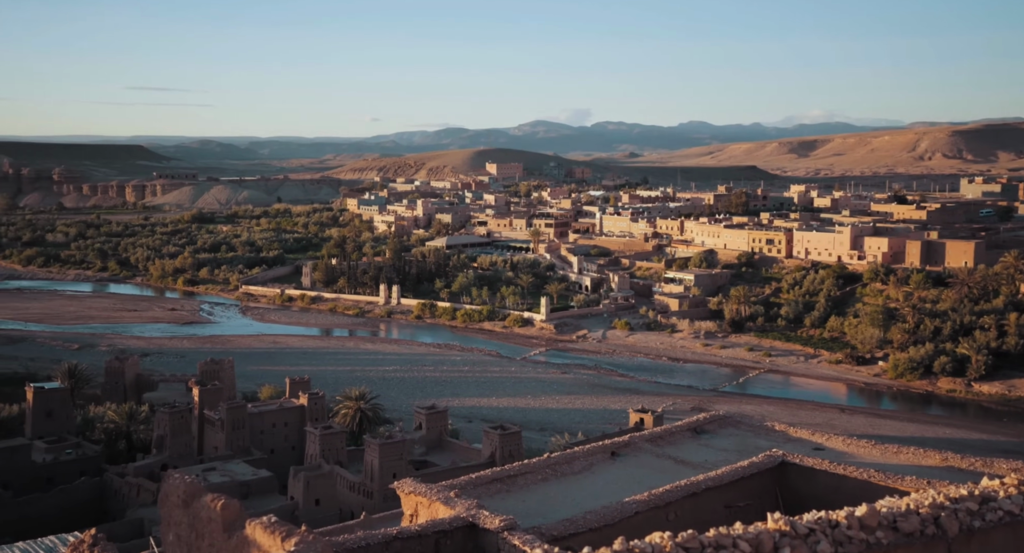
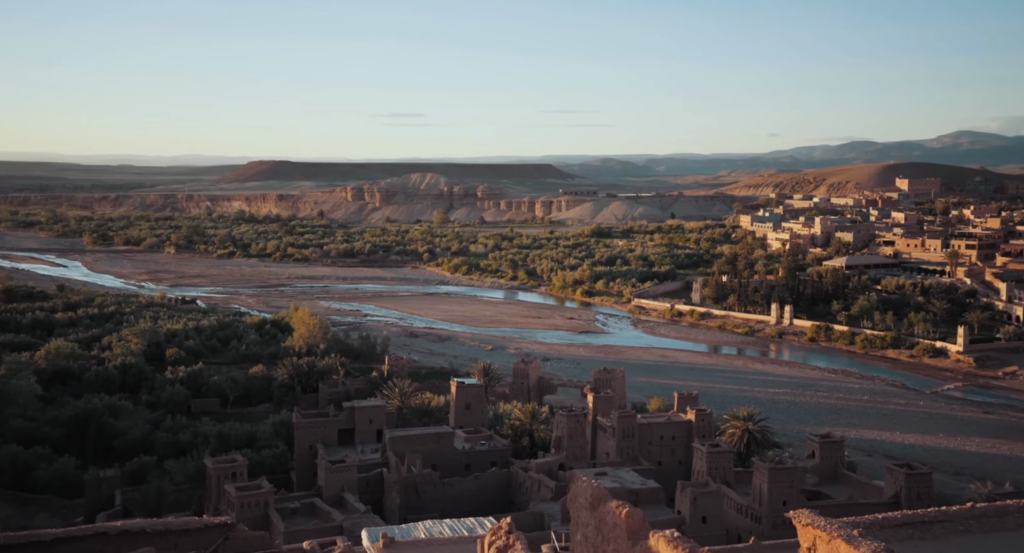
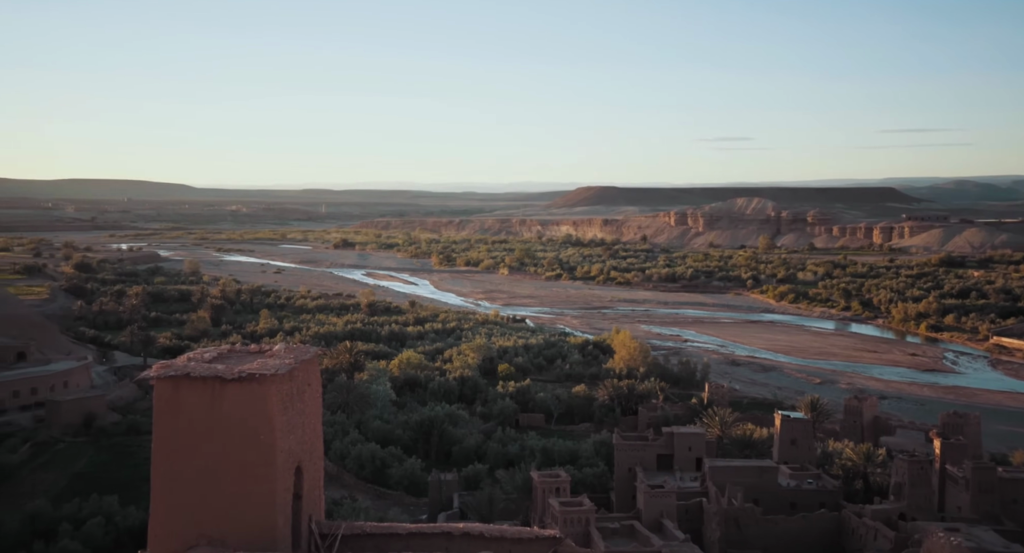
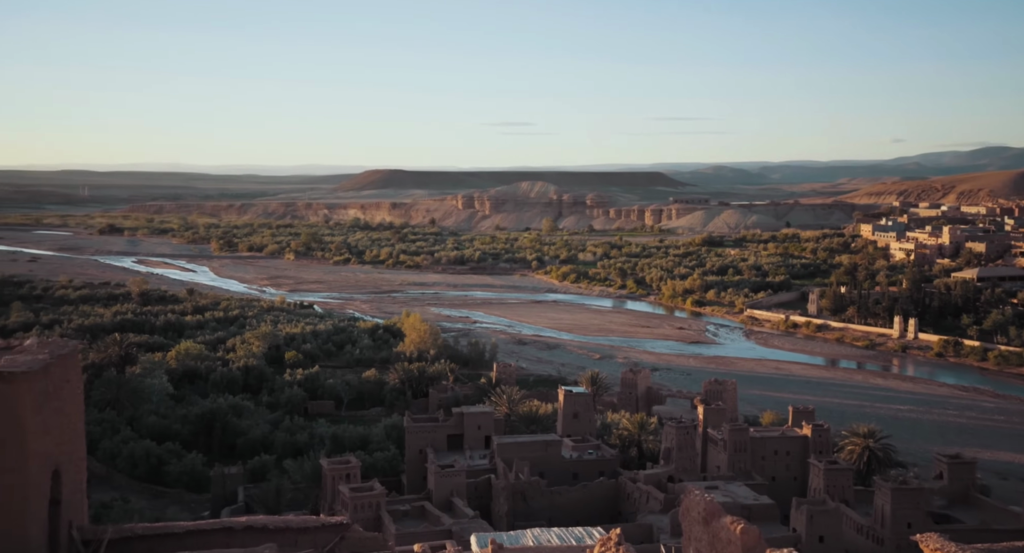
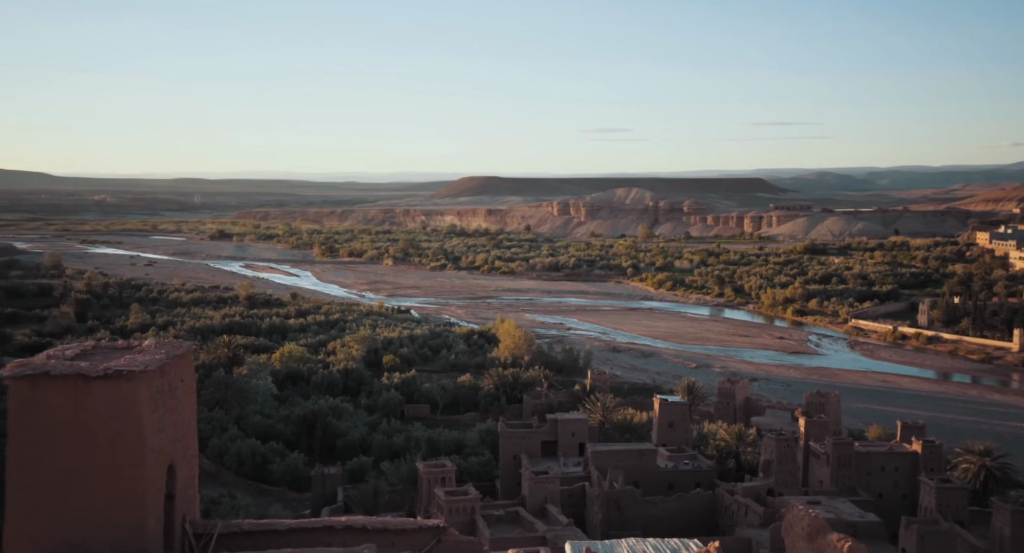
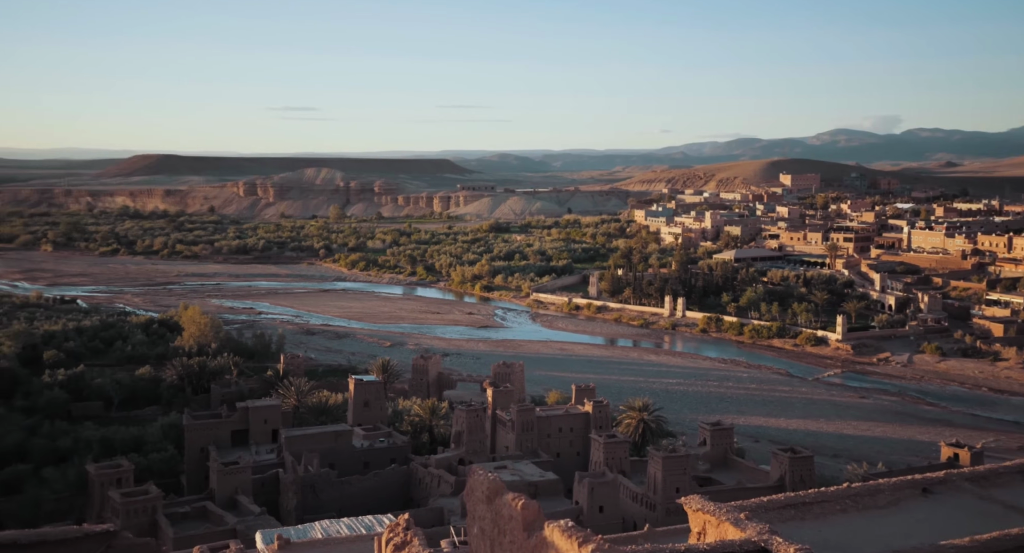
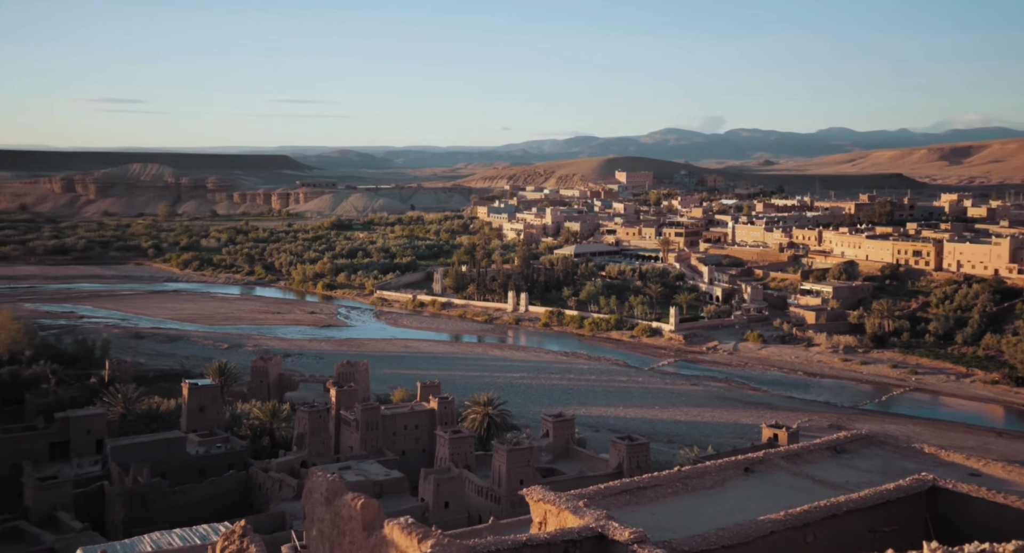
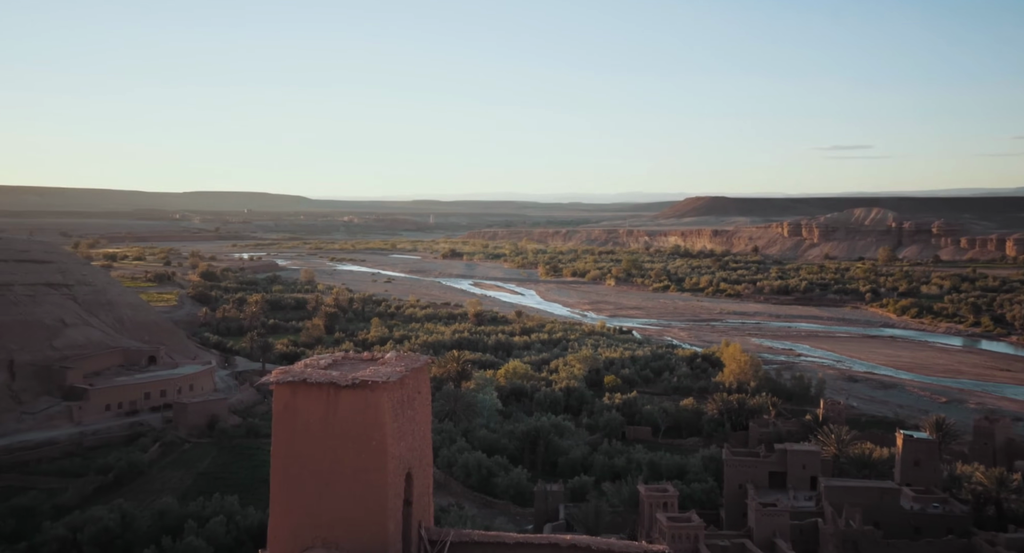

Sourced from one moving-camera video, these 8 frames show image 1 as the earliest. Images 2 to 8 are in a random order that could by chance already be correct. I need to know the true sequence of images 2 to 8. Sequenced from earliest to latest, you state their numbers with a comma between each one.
7, 6, 2, 4, 5, 3, 8
